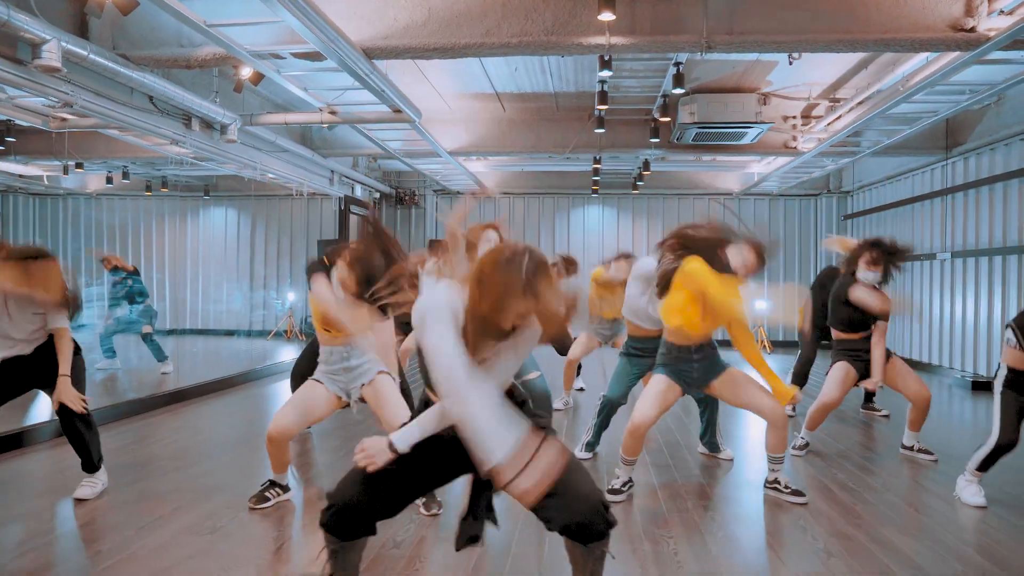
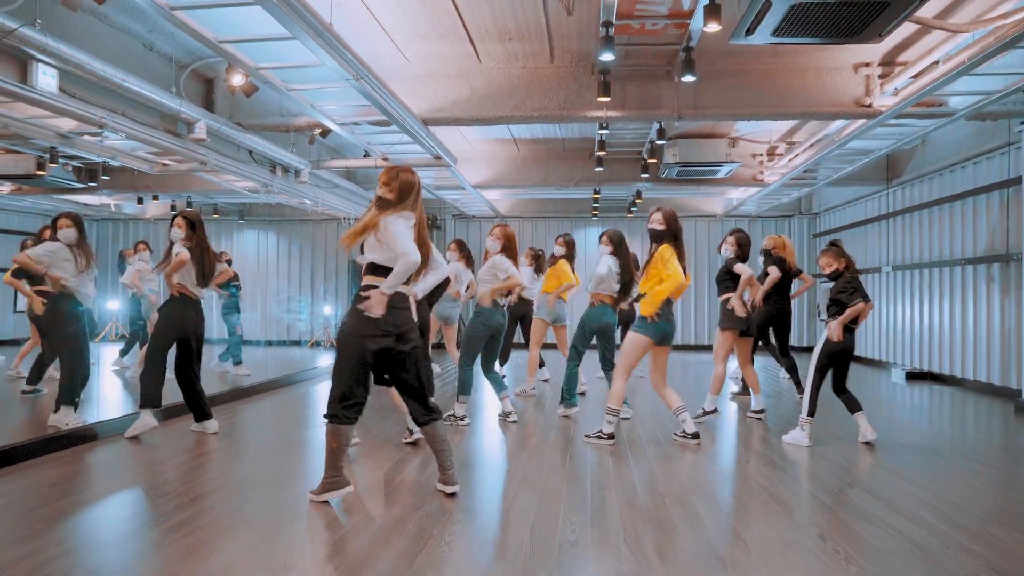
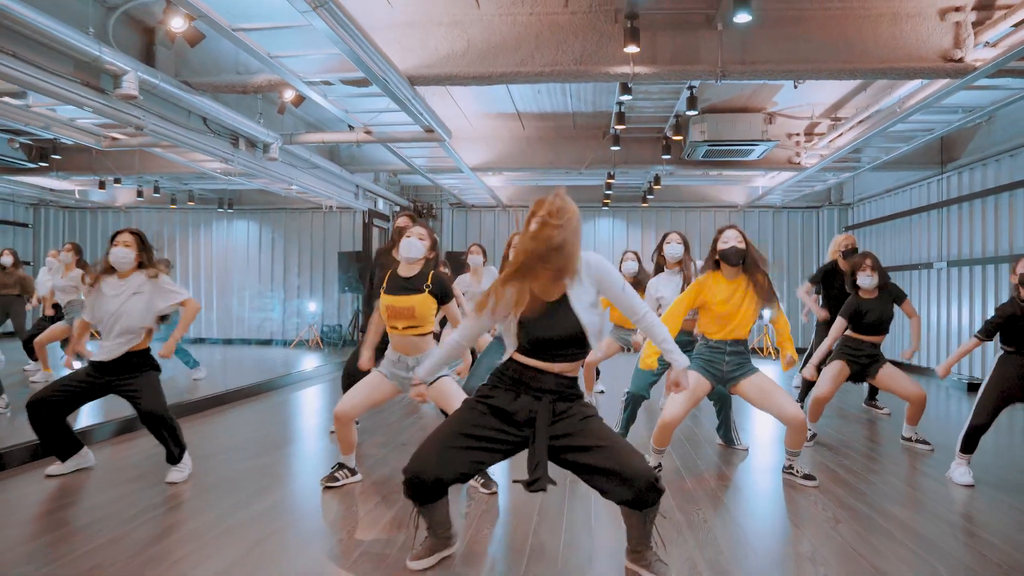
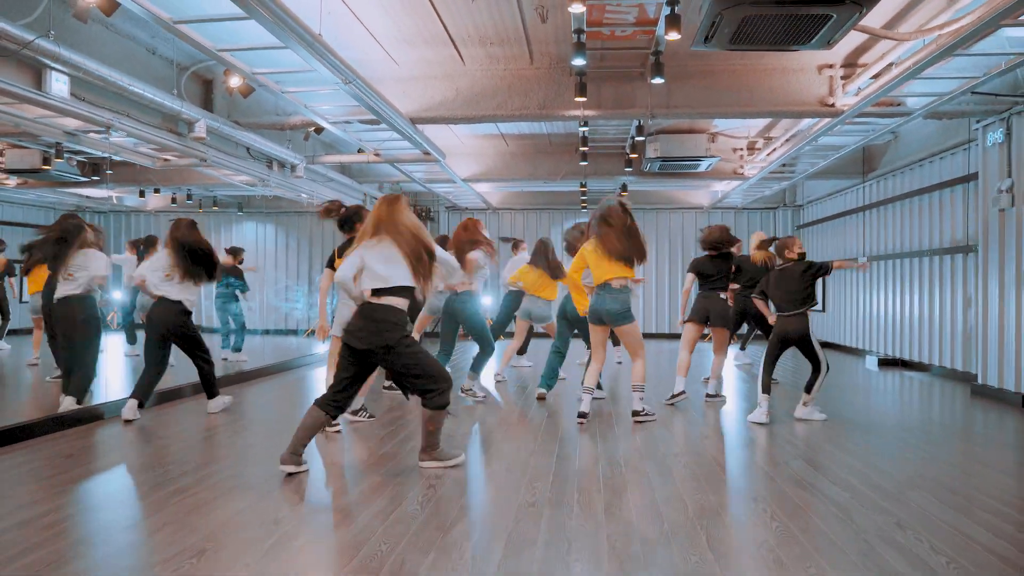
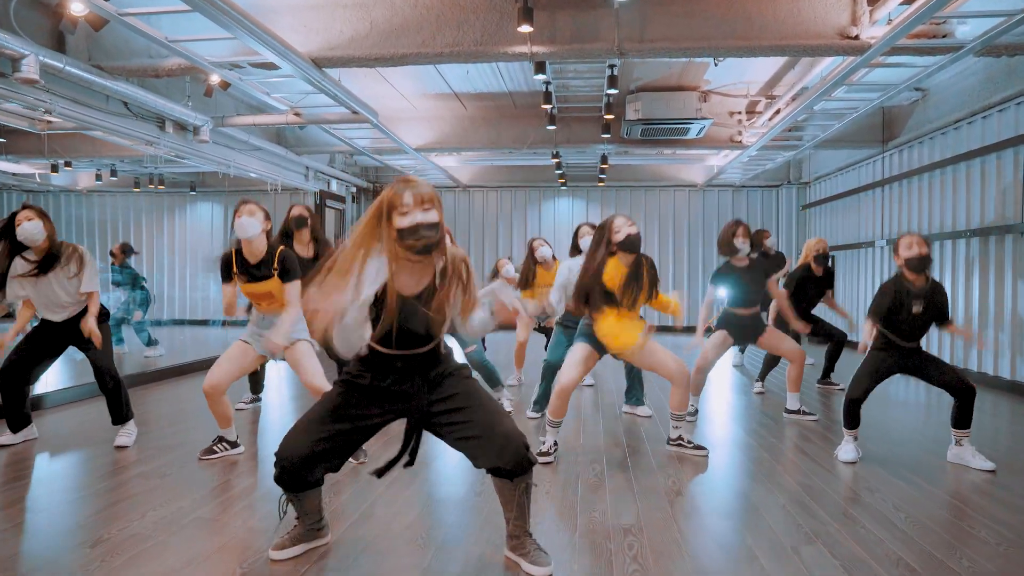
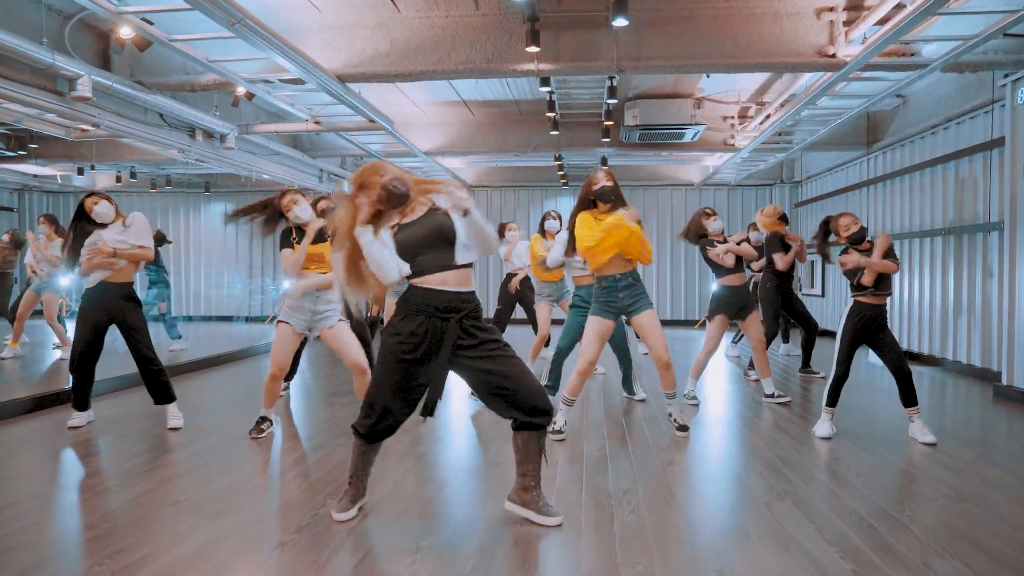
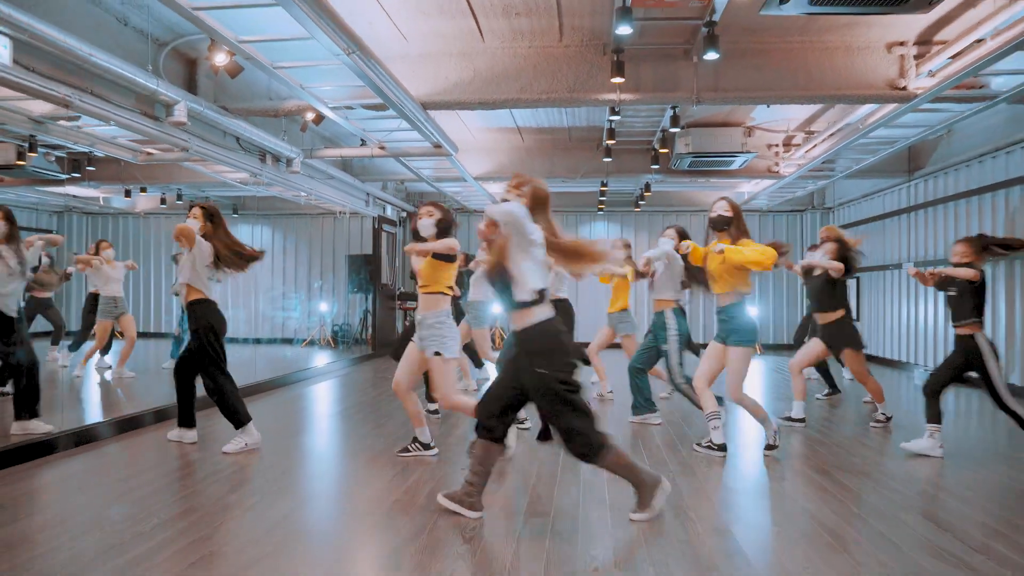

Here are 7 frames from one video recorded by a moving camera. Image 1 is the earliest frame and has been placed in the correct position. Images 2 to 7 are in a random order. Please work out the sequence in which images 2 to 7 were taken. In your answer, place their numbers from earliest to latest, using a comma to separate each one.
3, 7, 2, 4, 6, 5
